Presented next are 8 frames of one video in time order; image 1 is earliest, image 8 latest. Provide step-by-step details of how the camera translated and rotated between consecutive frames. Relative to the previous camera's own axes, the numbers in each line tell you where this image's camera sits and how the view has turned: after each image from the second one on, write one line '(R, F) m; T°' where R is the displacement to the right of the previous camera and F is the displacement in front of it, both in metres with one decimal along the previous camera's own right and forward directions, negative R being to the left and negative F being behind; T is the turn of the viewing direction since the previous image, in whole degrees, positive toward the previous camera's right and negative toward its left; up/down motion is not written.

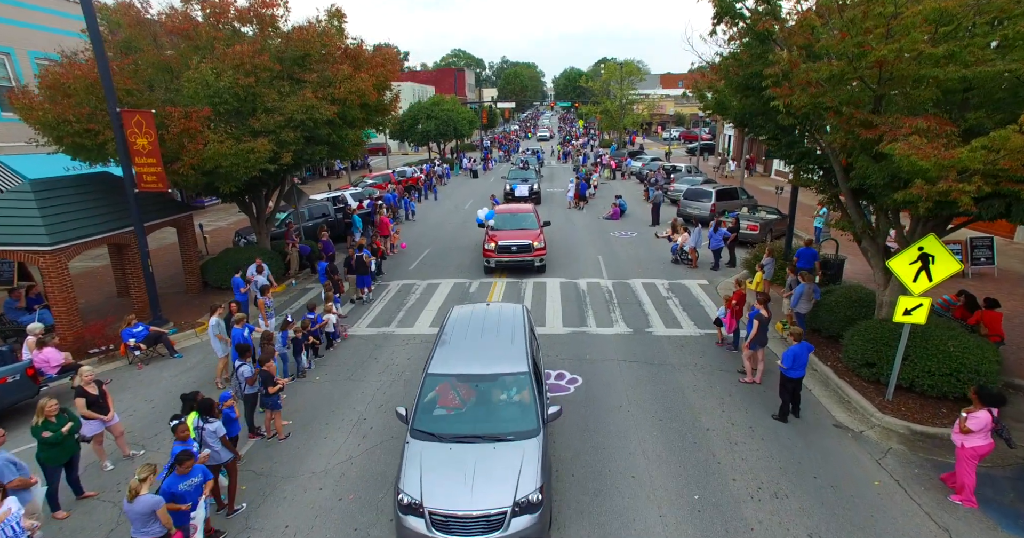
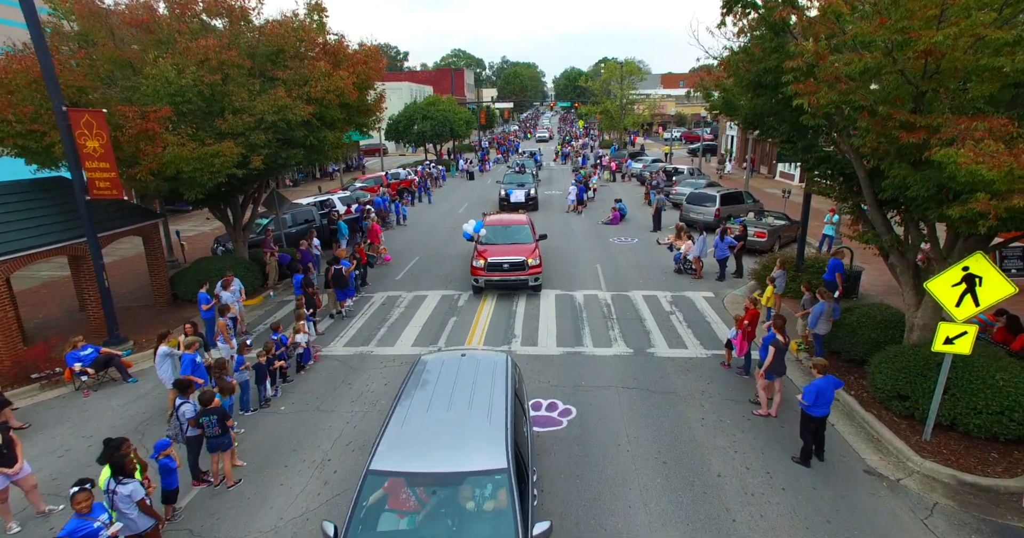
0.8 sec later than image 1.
(+0.2, +1.0) m; 0°
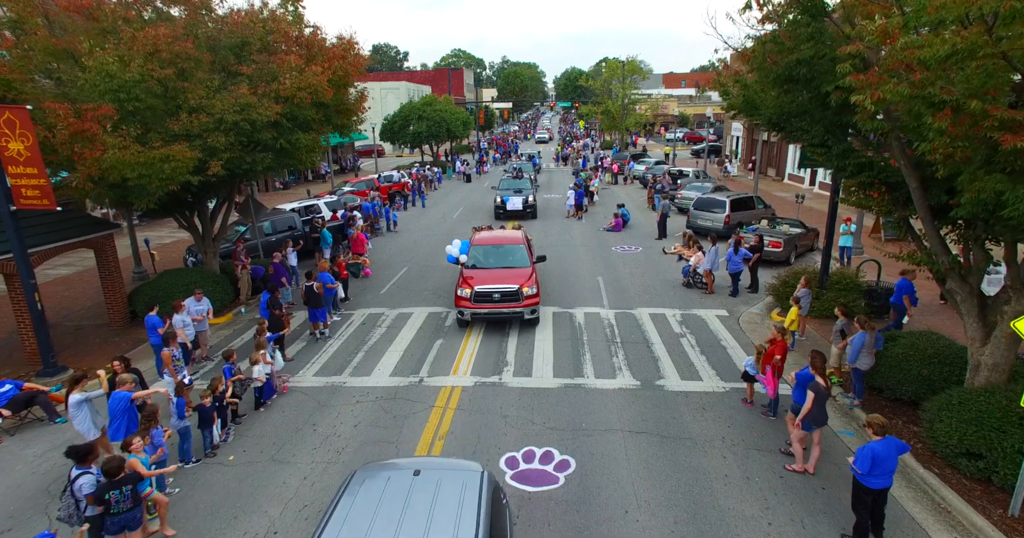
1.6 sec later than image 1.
(+0.2, +1.3) m; 0°
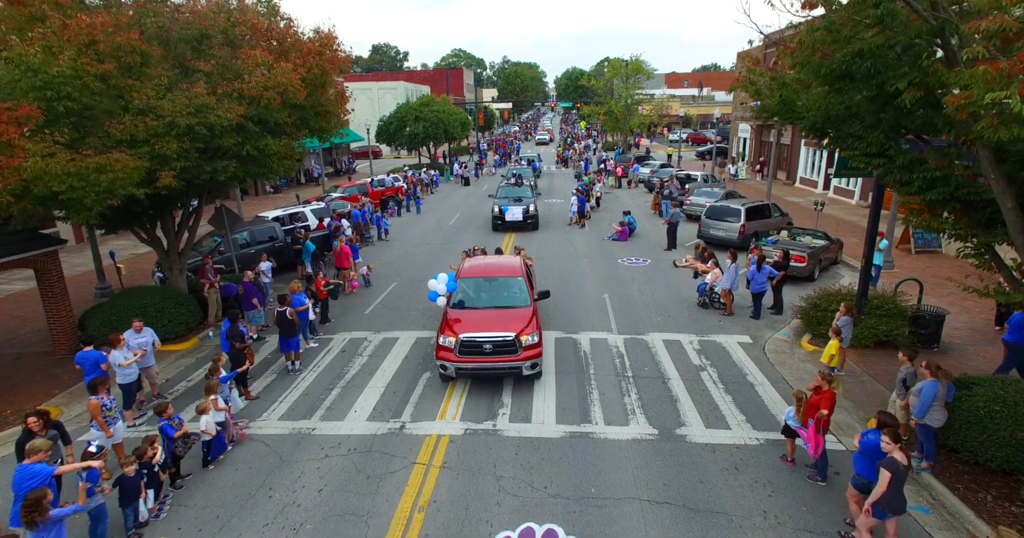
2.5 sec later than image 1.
(+0.1, +1.4) m; 0°
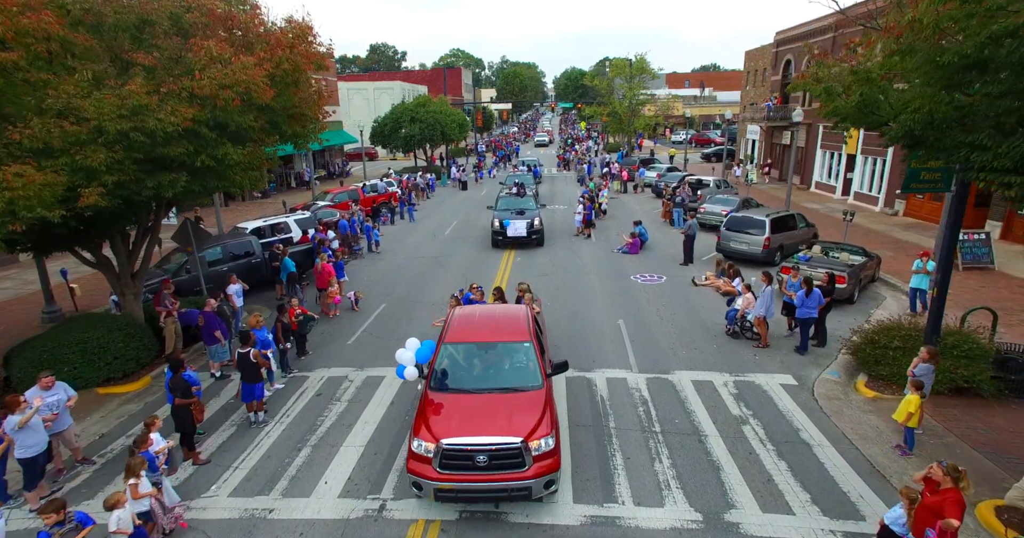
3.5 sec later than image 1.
(-0.1, +1.7) m; 0°
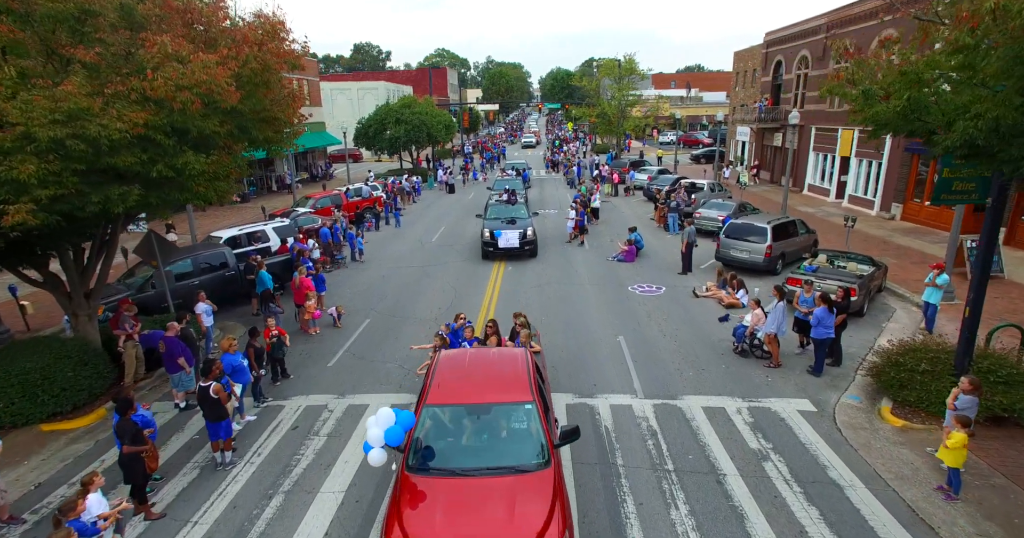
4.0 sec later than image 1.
(-0.1, +0.9) m; +1°
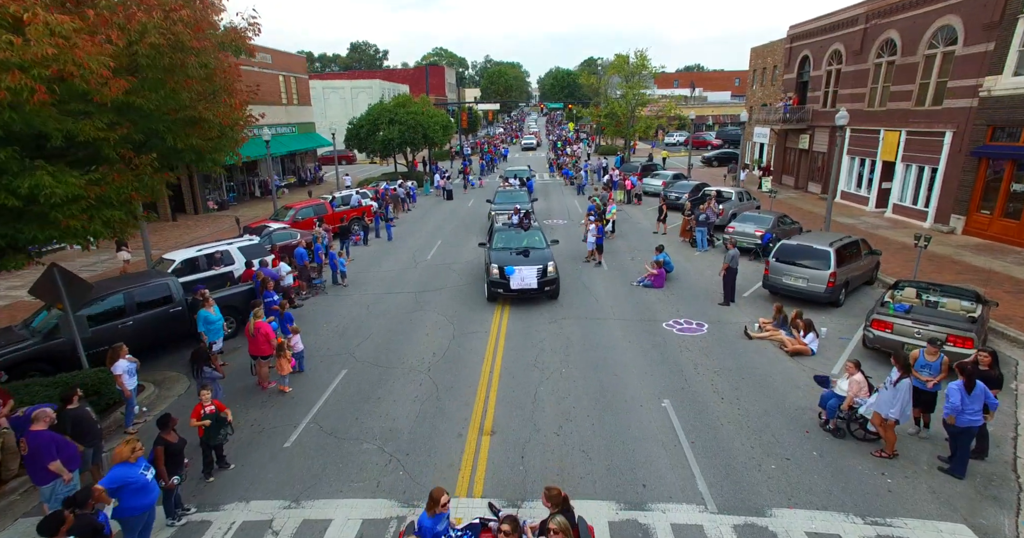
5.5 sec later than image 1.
(-0.3, +2.8) m; 0°
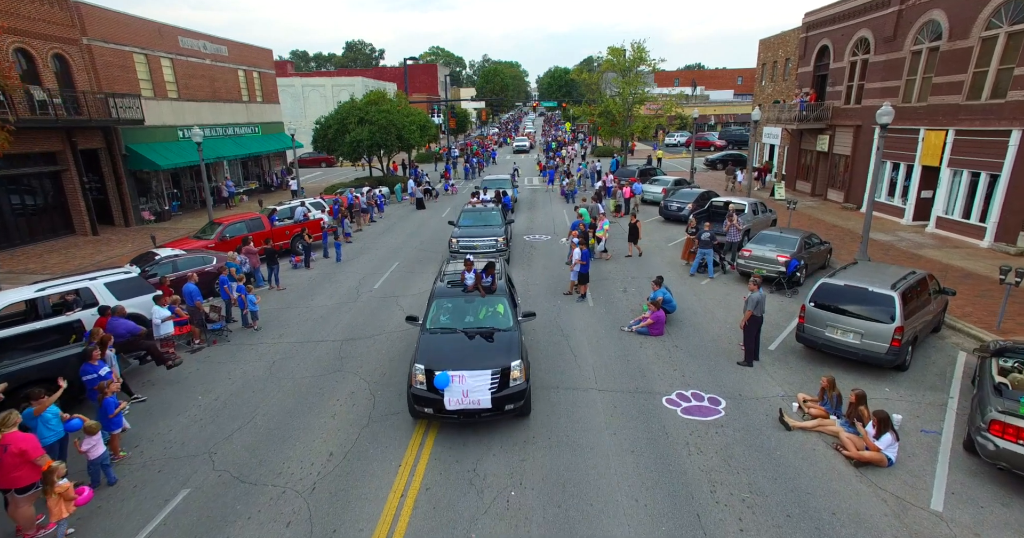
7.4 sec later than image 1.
(+1.1, +3.9) m; 0°
